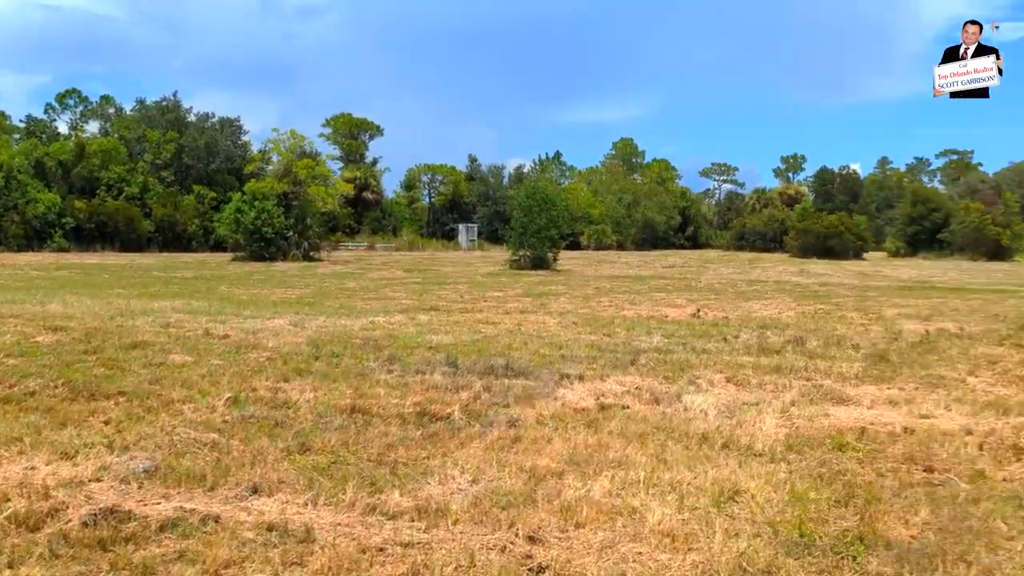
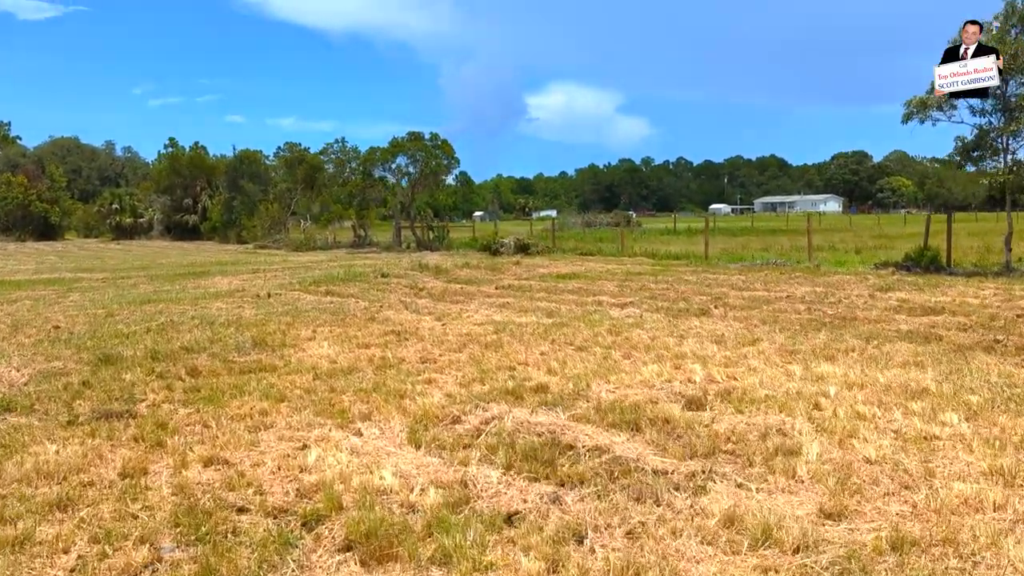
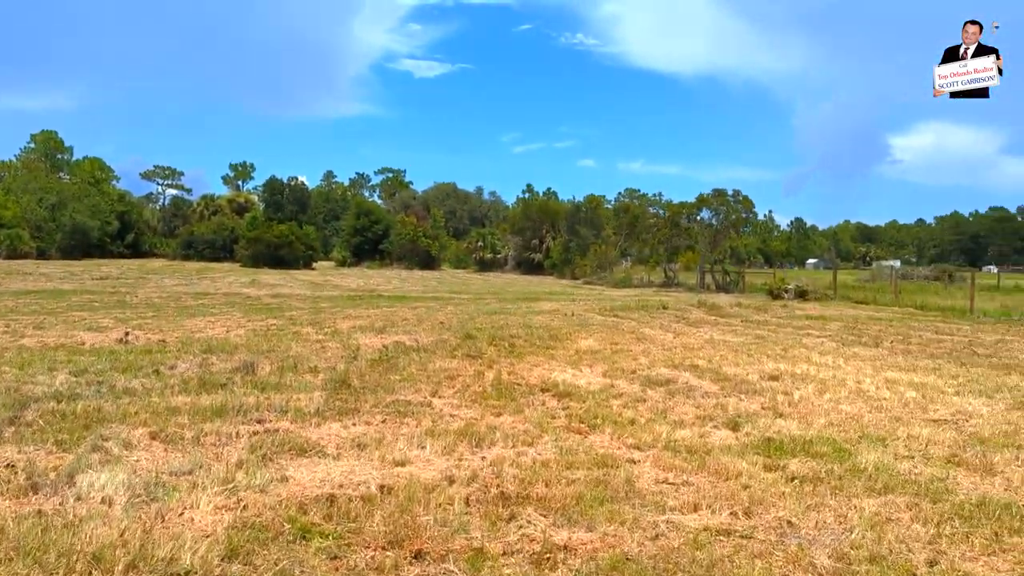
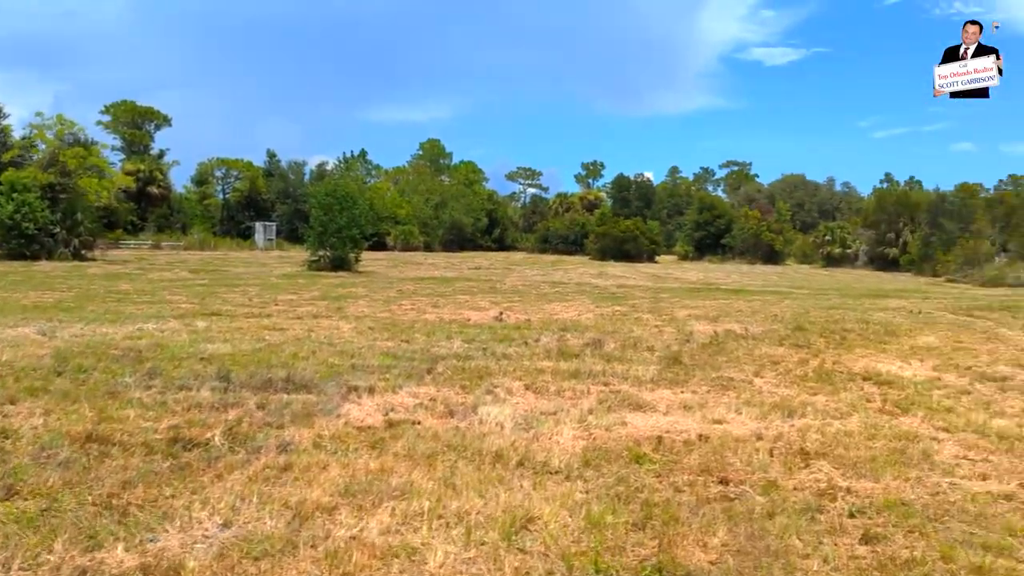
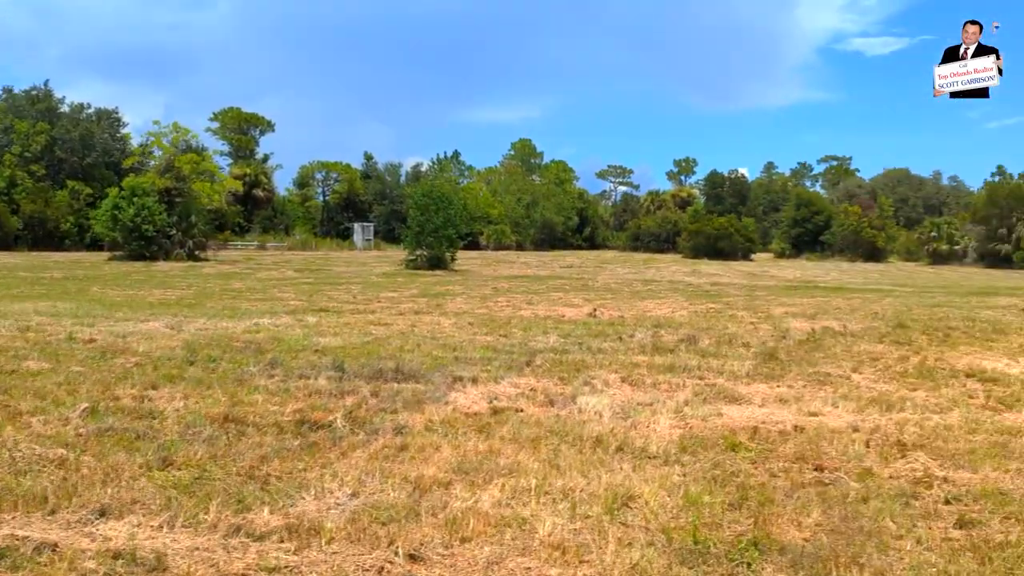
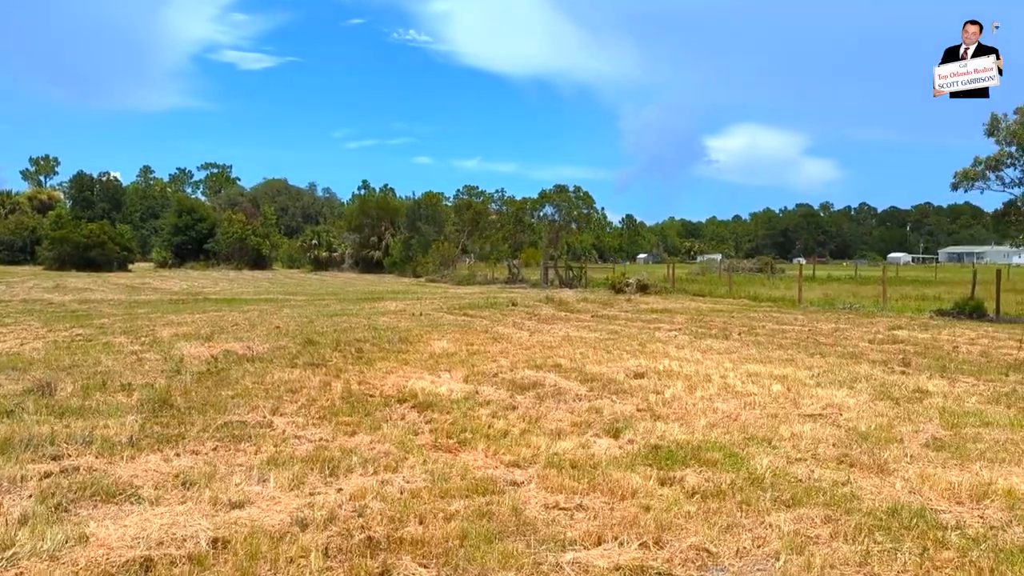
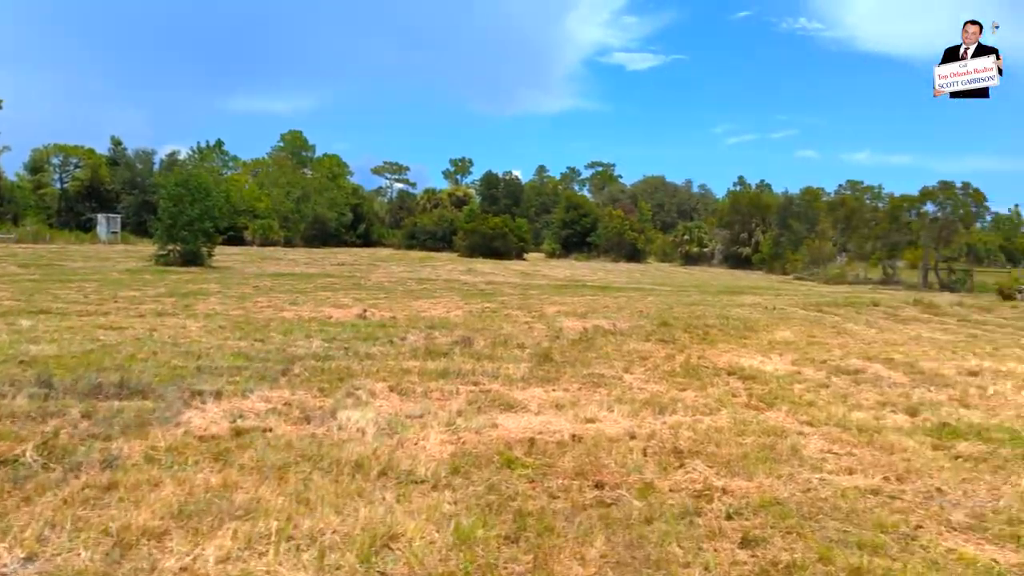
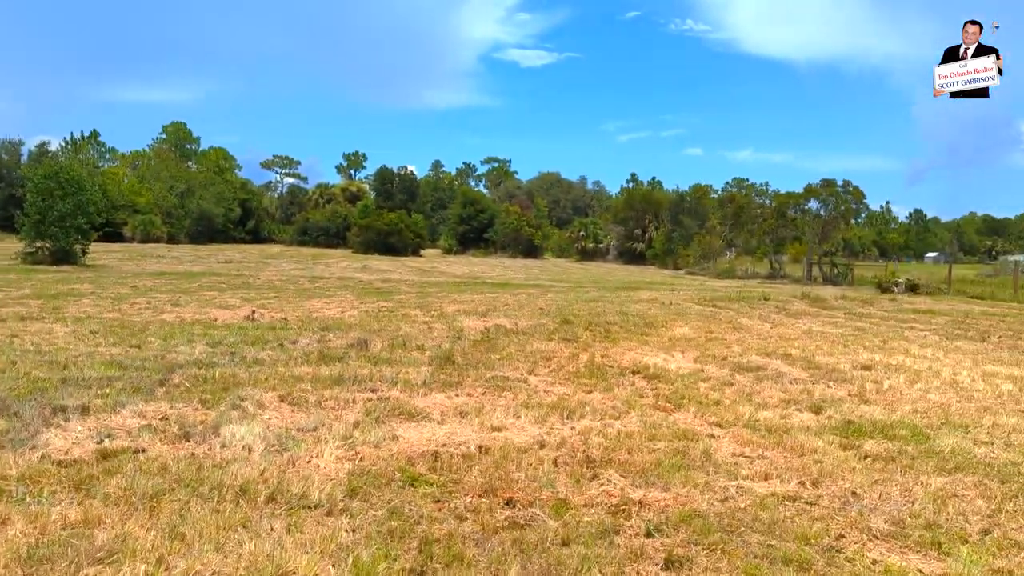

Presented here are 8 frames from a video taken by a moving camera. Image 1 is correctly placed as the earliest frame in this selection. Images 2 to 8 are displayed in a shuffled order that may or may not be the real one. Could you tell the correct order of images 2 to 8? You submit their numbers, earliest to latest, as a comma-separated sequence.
5, 4, 7, 8, 3, 6, 2
